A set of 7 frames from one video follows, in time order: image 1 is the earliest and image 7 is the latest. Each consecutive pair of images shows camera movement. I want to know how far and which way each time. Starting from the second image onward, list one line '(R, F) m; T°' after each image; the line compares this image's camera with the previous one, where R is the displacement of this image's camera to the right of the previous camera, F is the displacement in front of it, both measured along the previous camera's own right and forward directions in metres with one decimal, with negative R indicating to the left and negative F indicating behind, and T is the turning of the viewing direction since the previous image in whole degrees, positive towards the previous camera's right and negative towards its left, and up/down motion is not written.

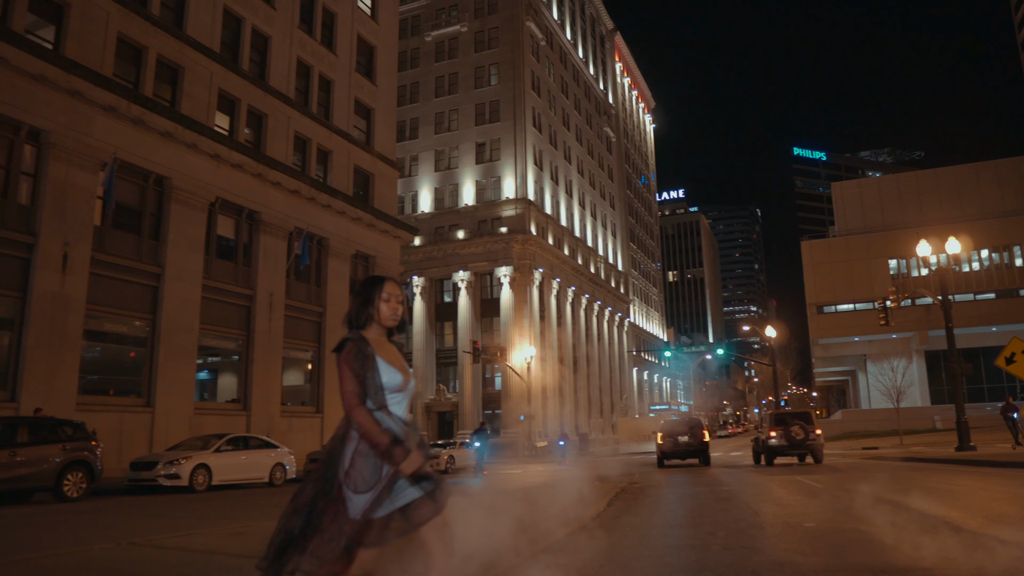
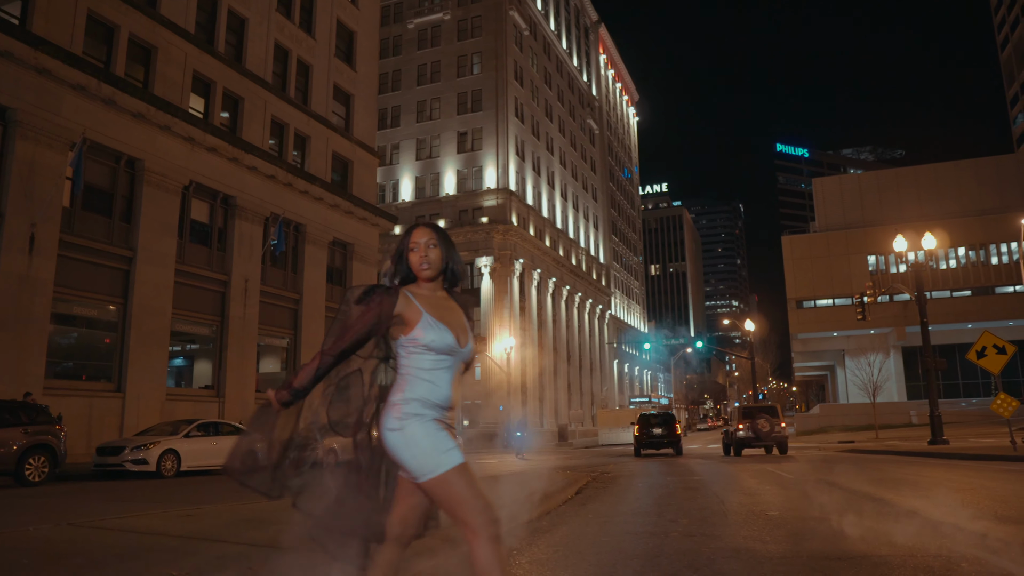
(+0.2, +0.1) m; +1°
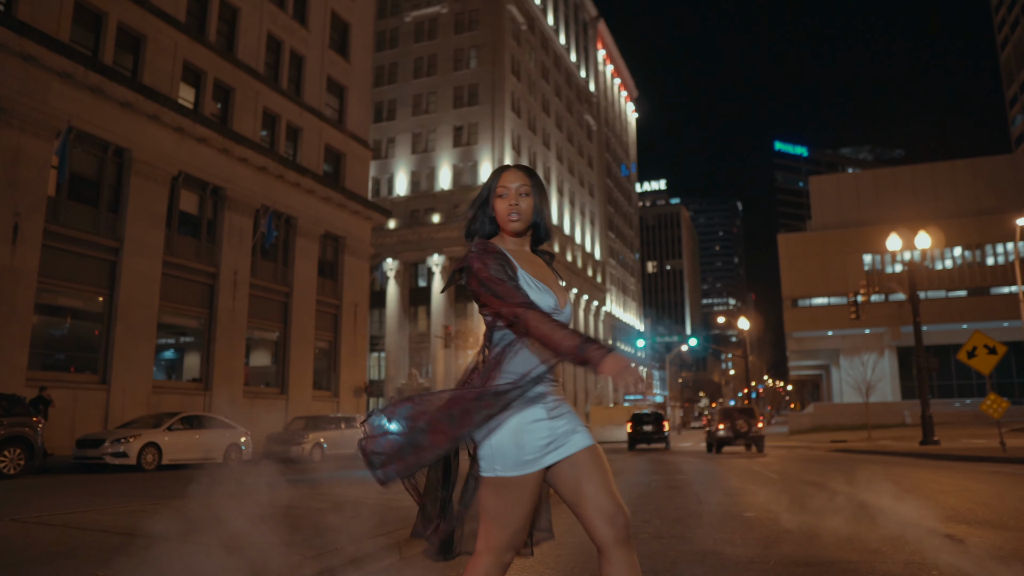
(+0.2, +0.2) m; 0°
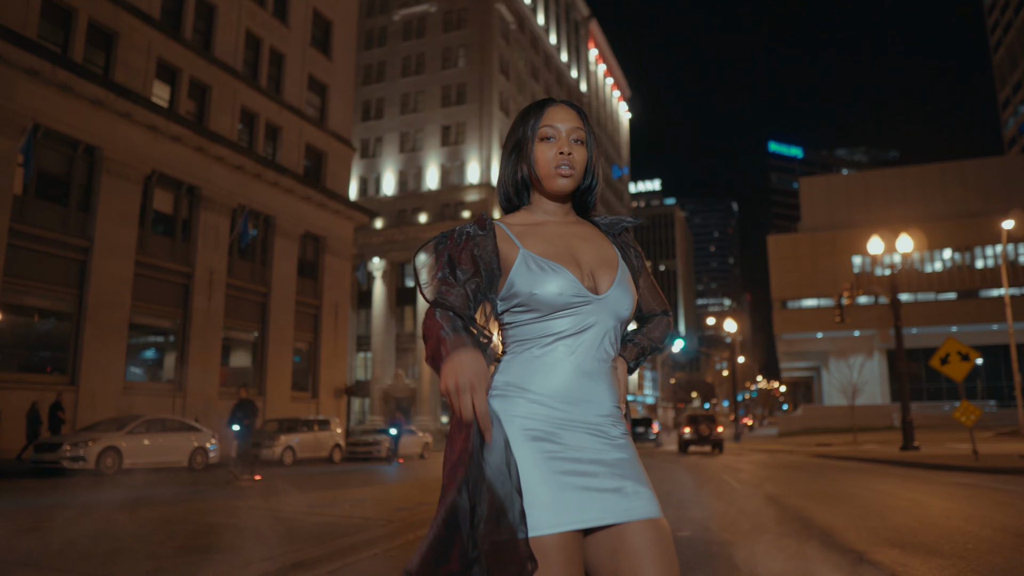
(+0.7, +0.3) m; 0°
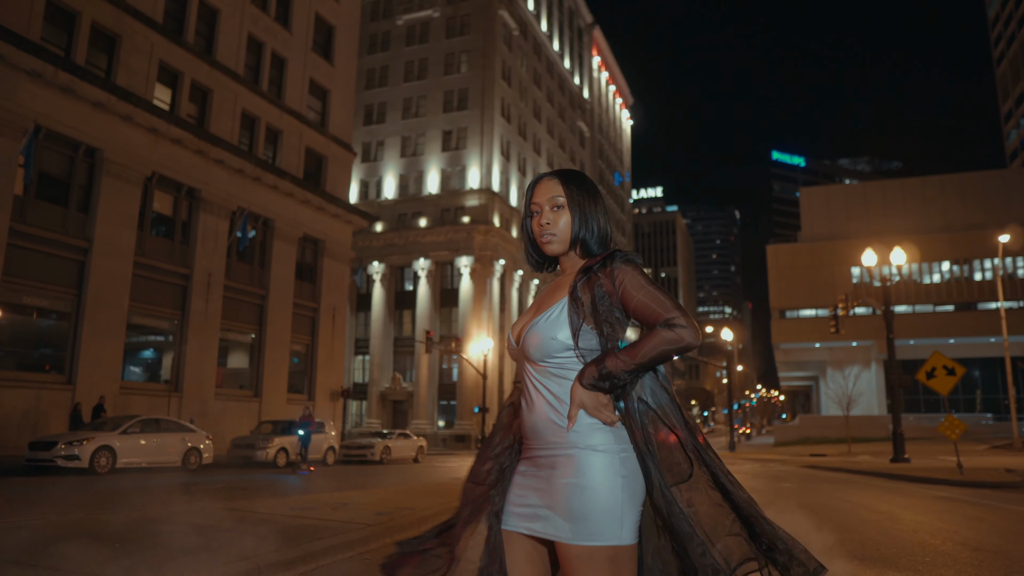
(+0.2, -0.2) m; 0°
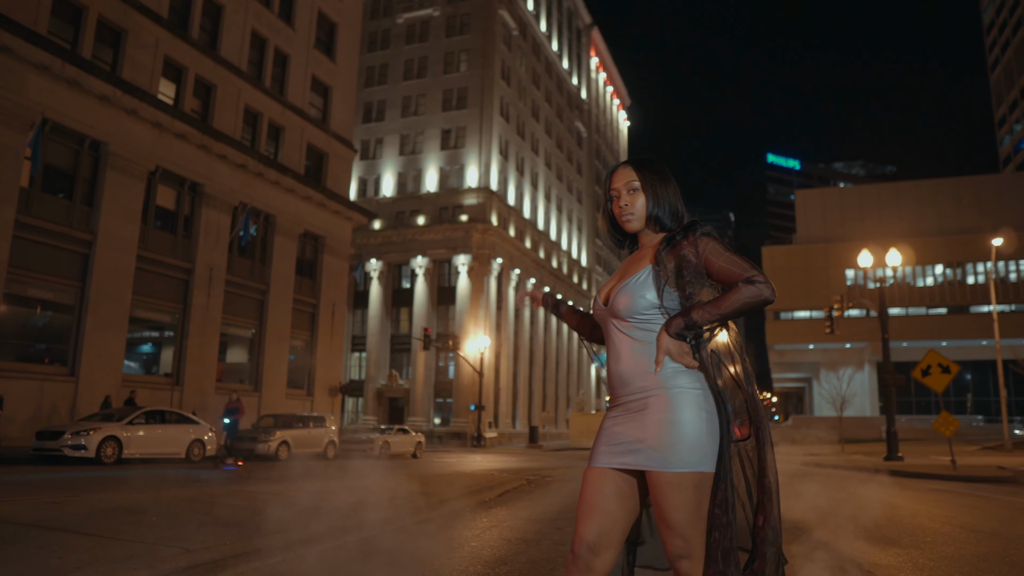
(-0.2, -0.2) m; 0°
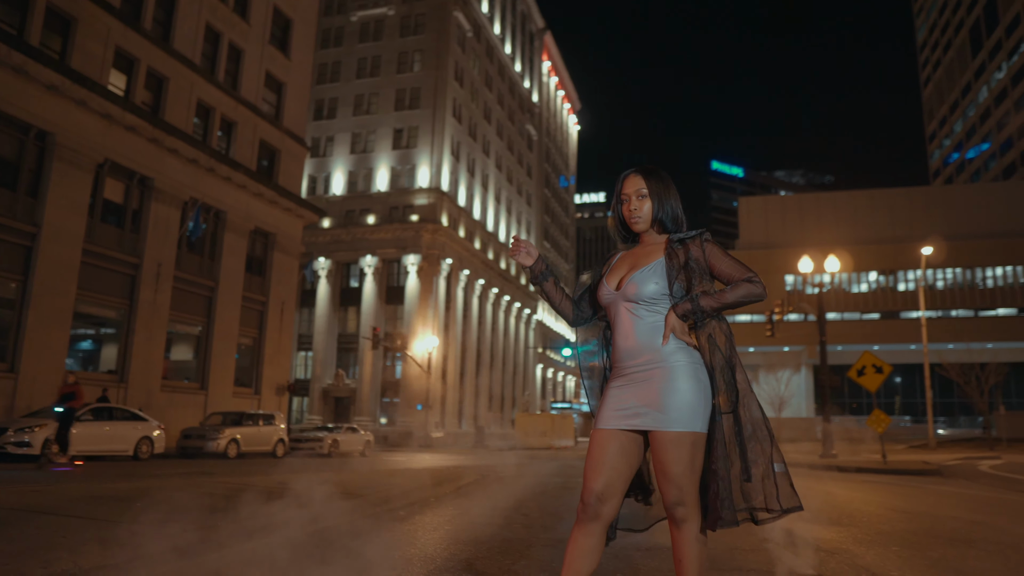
(-0.2, -0.4) m; +4°
